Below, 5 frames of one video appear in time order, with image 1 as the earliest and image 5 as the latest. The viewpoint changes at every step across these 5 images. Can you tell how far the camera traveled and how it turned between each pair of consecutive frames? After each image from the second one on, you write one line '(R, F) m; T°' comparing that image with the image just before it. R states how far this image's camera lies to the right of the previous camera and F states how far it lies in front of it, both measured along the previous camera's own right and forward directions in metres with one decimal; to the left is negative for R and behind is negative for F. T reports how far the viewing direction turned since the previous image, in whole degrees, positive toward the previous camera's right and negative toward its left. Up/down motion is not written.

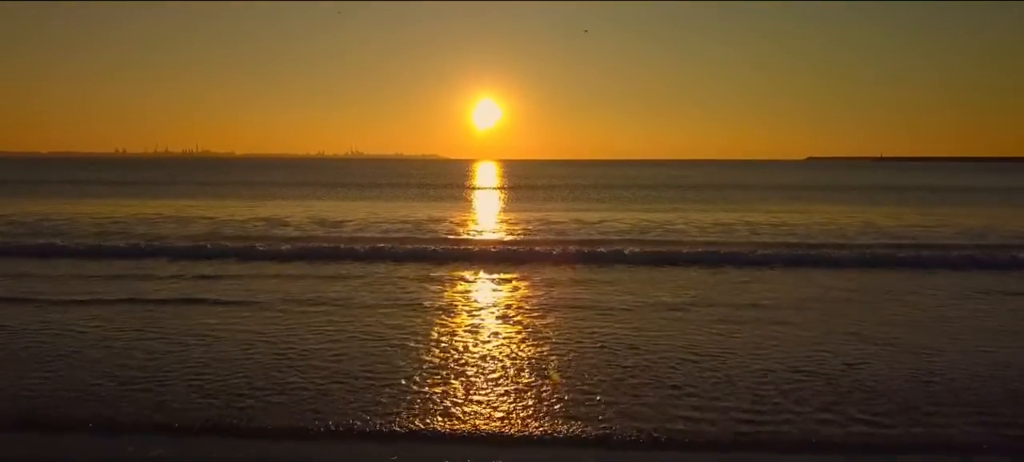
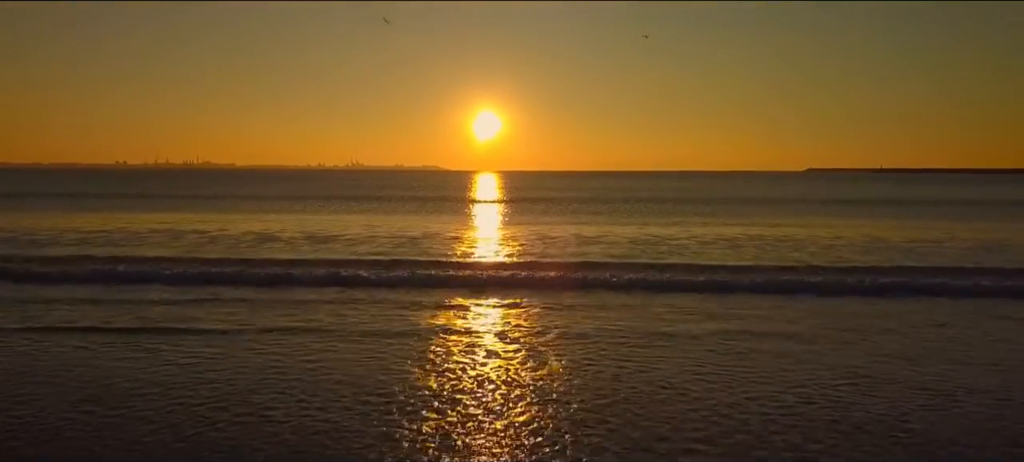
(0.0, +0.3) m; 0°
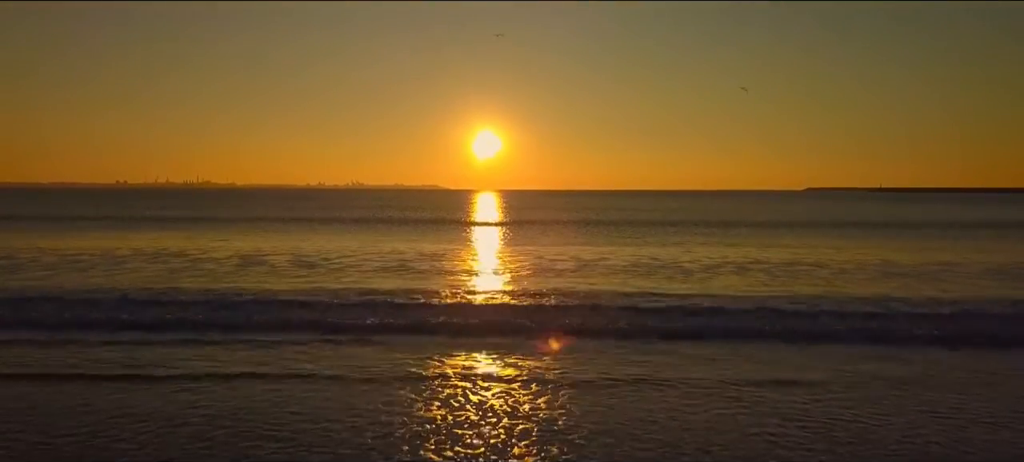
(0.0, +0.5) m; 0°
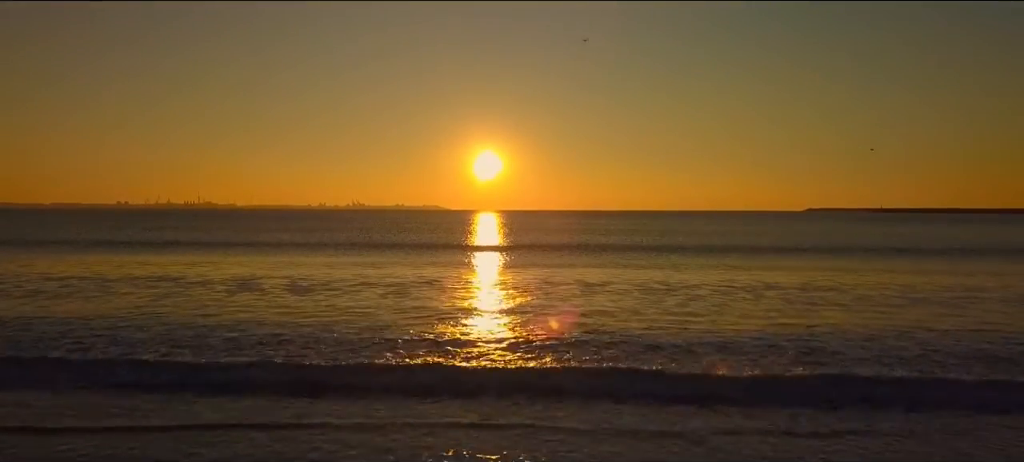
(-0.1, +0.5) m; 0°
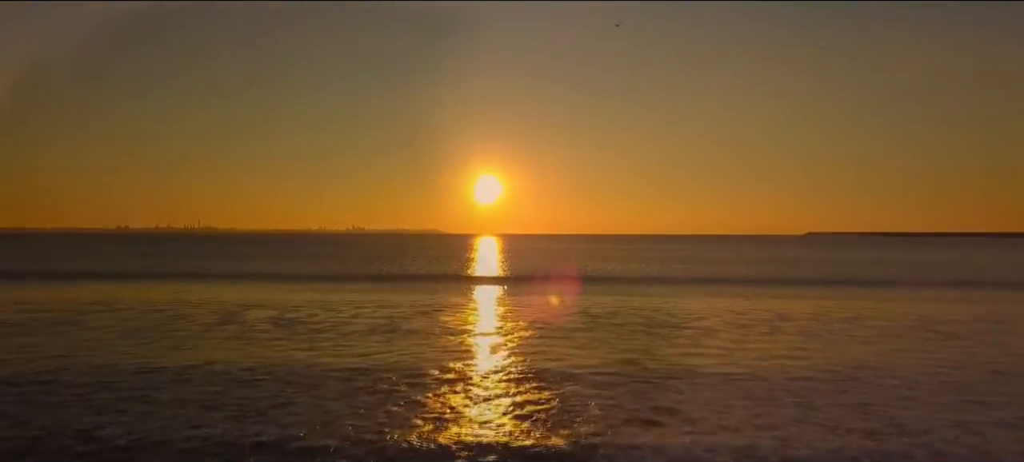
(0.0, +0.7) m; 0°
